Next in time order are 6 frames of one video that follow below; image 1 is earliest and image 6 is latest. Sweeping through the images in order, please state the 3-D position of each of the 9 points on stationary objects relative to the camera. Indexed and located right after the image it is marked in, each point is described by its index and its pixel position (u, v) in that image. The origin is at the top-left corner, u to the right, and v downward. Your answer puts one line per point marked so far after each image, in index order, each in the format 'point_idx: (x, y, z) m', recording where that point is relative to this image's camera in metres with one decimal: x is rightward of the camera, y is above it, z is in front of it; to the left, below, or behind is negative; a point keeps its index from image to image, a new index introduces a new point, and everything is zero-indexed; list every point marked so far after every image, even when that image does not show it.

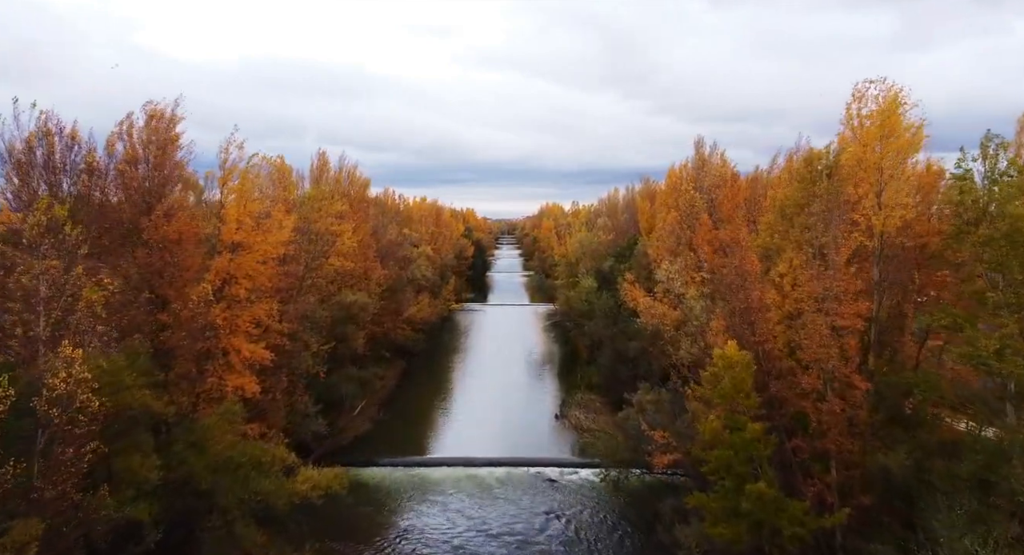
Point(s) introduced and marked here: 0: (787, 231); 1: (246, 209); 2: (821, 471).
0: (+8.2, +1.4, +19.1) m
1: (-8.1, +2.1, +19.6) m
2: (+7.4, -4.7, +15.5) m
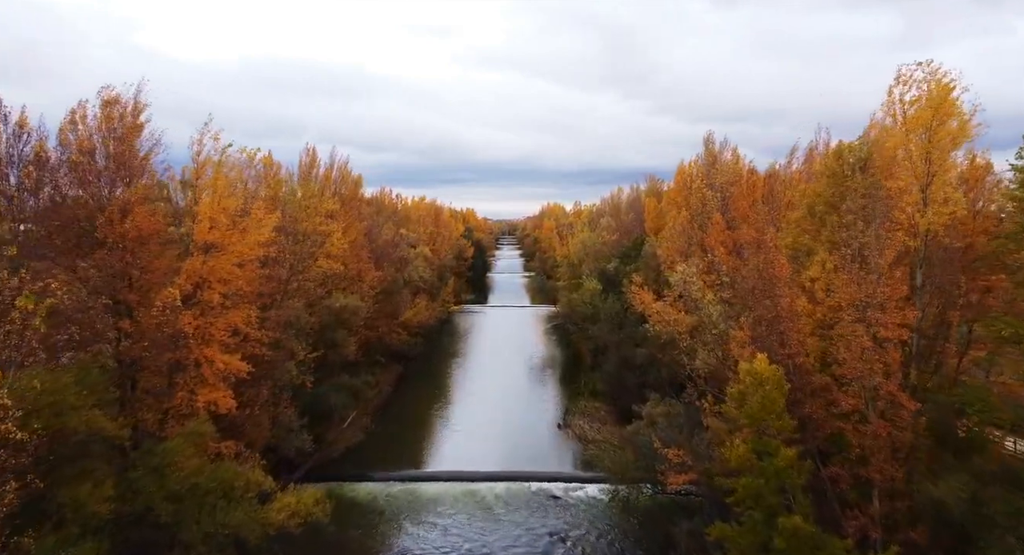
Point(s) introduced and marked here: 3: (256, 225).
0: (+8.3, +1.3, +17.3) m
1: (-8.1, +2.0, +17.9) m
2: (+7.5, -4.8, +13.7) m
3: (-7.6, +1.5, +19.0) m
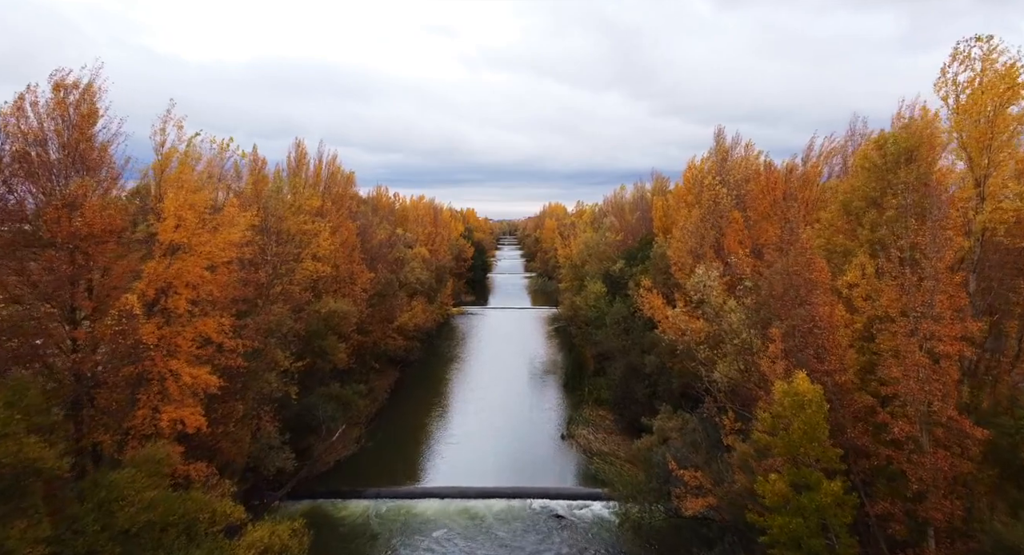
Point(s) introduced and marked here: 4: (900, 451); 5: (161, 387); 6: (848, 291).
0: (+8.3, +1.2, +15.5) m
1: (-8.1, +1.9, +16.1) m
2: (+7.5, -4.9, +11.8) m
3: (-7.5, +1.4, +17.2) m
4: (+7.3, -3.2, +12.0) m
5: (-8.8, -2.7, +16.0) m
6: (+7.5, -0.3, +14.3) m
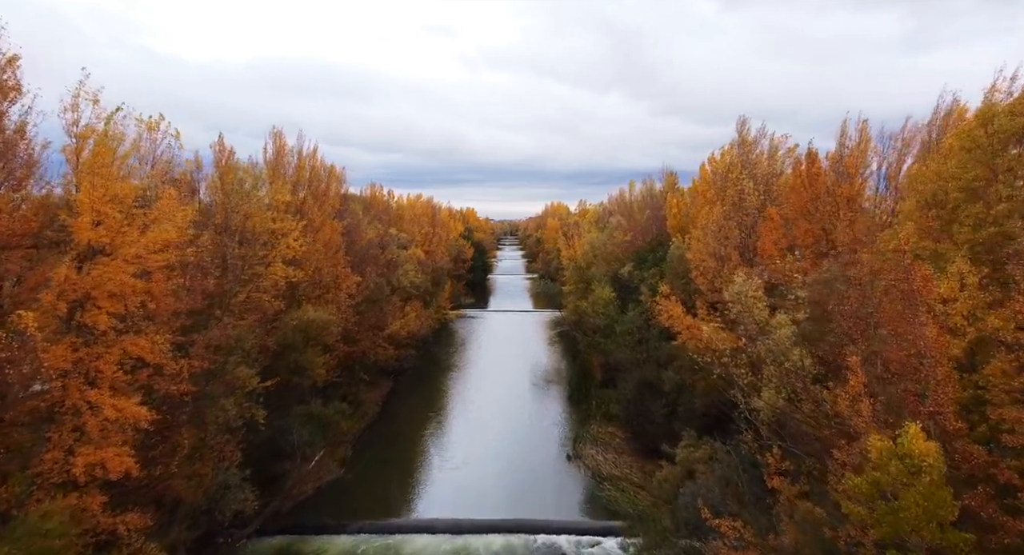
0: (+8.3, +1.0, +12.4) m
1: (-8.1, +1.7, +13.0) m
2: (+7.5, -5.1, +8.7) m
3: (-7.5, +1.2, +14.1) m
4: (+7.3, -3.4, +8.9) m
5: (-8.8, -2.9, +12.9) m
6: (+7.5, -0.5, +11.2) m
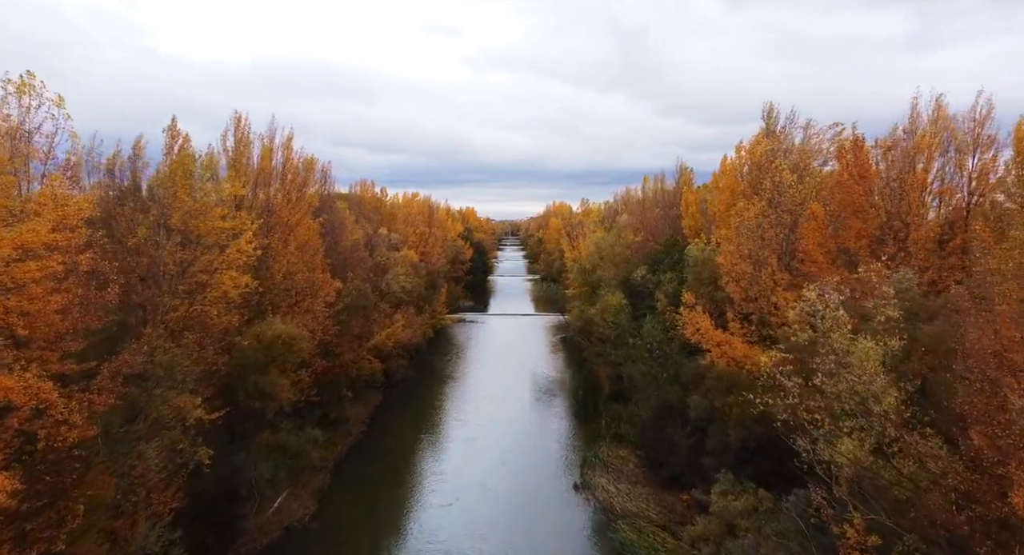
0: (+8.2, +0.7, +8.7) m
1: (-8.1, +1.4, +9.4) m
2: (+7.4, -5.3, +5.1) m
3: (-7.6, +1.0, +10.5) m
4: (+7.2, -3.7, +5.3) m
5: (-8.8, -3.2, +9.3) m
6: (+7.4, -0.7, +7.6) m
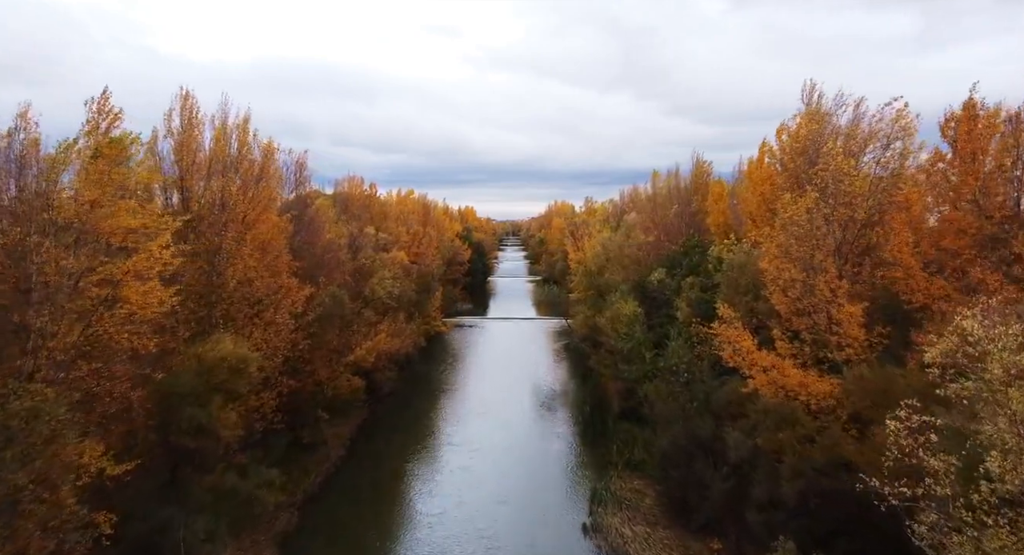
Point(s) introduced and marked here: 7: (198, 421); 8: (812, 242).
0: (+8.1, +0.5, +4.8) m
1: (-8.2, +1.2, +5.4) m
2: (+7.3, -5.5, +1.2) m
3: (-7.7, +0.7, +6.5) m
4: (+7.1, -3.9, +1.3) m
5: (-8.9, -3.4, +5.4) m
6: (+7.4, -1.0, +3.6) m
7: (-7.9, -3.6, +16.3) m
8: (+7.6, +0.9, +15.7) m
